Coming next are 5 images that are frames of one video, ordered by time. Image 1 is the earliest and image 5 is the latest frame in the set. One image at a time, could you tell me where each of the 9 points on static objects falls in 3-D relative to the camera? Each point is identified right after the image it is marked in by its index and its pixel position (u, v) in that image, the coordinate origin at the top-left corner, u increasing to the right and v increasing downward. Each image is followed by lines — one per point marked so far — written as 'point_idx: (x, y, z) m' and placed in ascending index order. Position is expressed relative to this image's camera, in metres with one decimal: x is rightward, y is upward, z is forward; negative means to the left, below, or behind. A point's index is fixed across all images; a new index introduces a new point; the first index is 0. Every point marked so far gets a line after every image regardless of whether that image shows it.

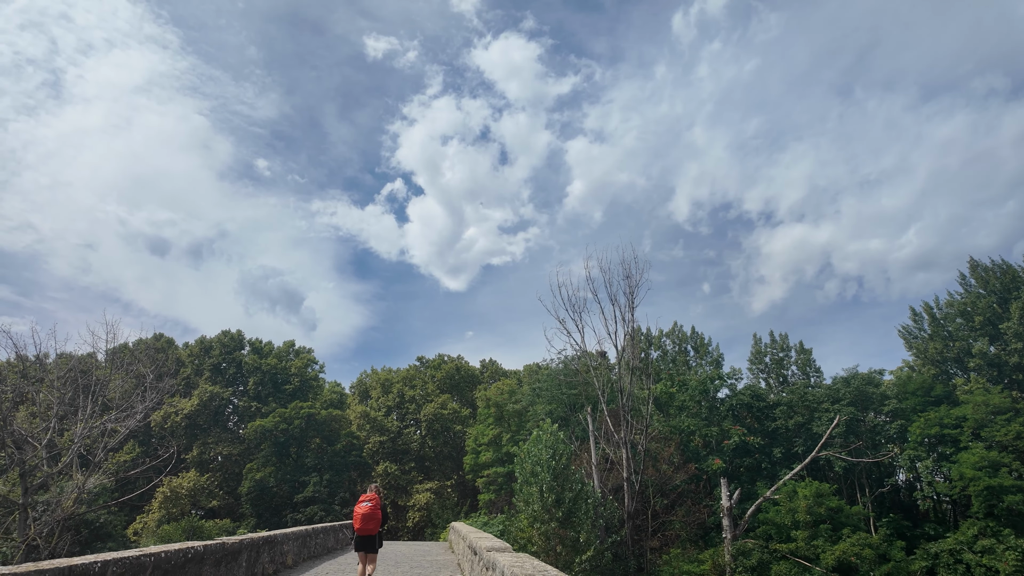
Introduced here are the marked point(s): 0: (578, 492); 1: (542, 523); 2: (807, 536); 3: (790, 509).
0: (+2.2, -6.6, +19.9) m
1: (+0.9, -7.3, +19.0) m
2: (+9.0, -7.5, +18.6) m
3: (+9.0, -7.1, +19.6) m
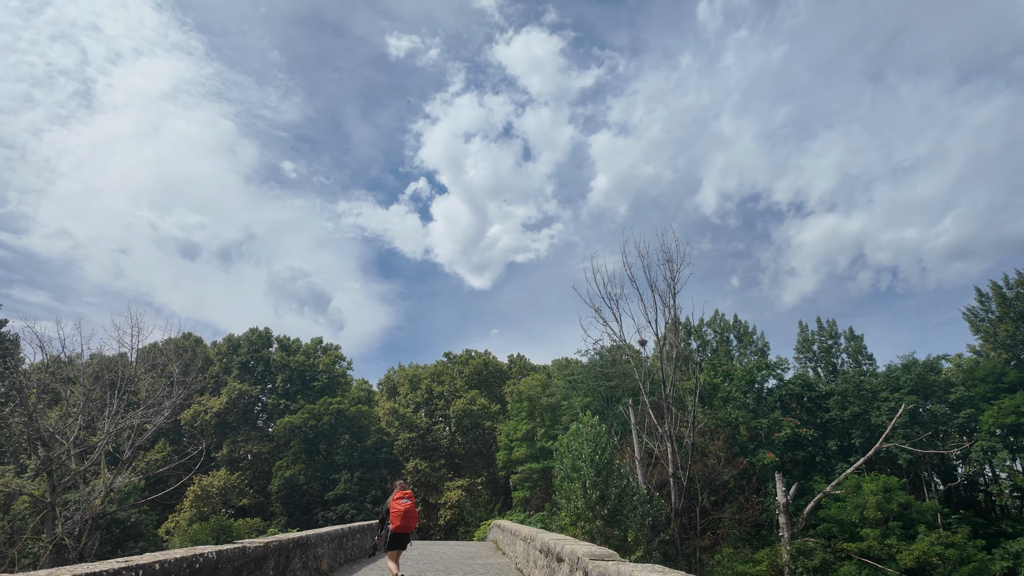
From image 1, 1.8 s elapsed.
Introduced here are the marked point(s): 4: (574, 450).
0: (+3.5, -6.1, +18.7) m
1: (+2.2, -6.8, +17.9) m
2: (+10.2, -6.9, +17.1) m
3: (+10.2, -6.4, +18.1) m
4: (+2.0, -5.1, +19.2) m
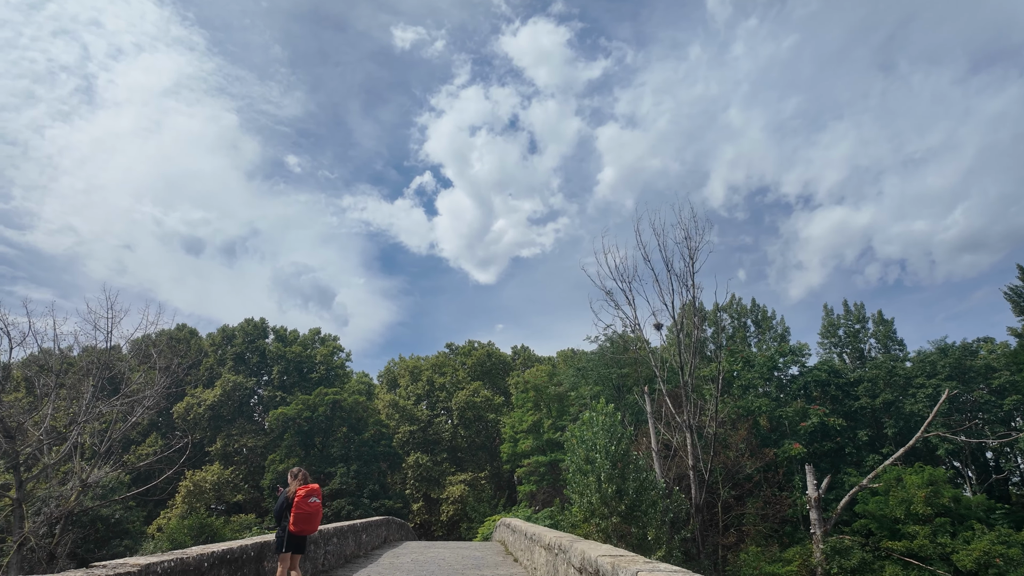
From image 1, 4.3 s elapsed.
0: (+3.6, -5.4, +17.0) m
1: (+2.4, -6.1, +16.2) m
2: (+10.4, -6.1, +15.4) m
3: (+10.4, -5.7, +16.4) m
4: (+2.2, -4.4, +17.6) m
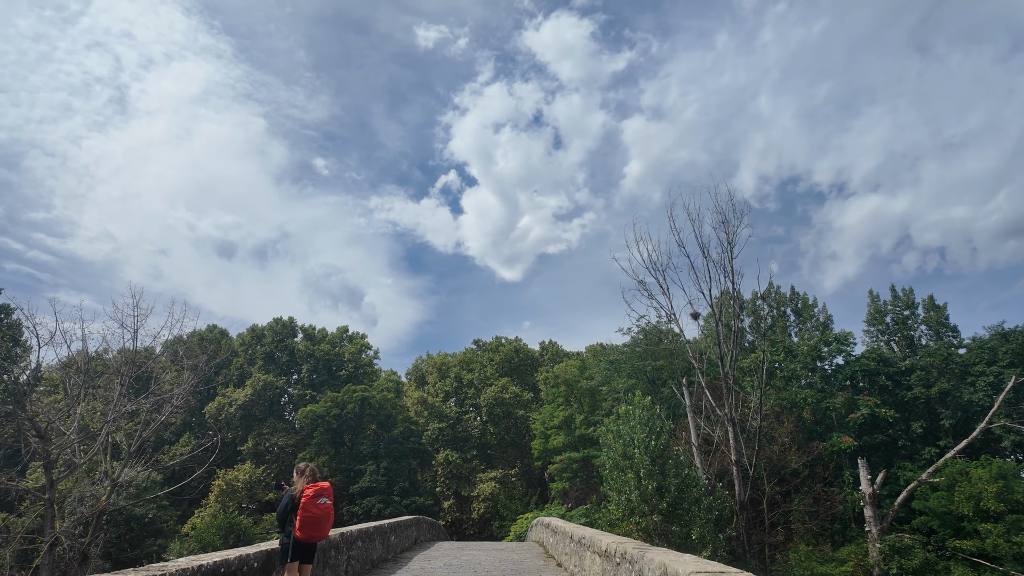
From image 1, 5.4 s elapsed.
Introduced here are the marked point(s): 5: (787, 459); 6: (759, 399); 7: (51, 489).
0: (+4.5, -5.0, +16.1) m
1: (+3.2, -5.7, +15.4) m
2: (+11.3, -5.6, +14.2) m
3: (+11.3, -5.2, +15.2) m
4: (+3.1, -4.0, +16.7) m
5: (+8.9, -5.5, +19.7) m
6: (+7.9, -3.5, +19.6) m
7: (-14.2, -6.2, +19.0) m
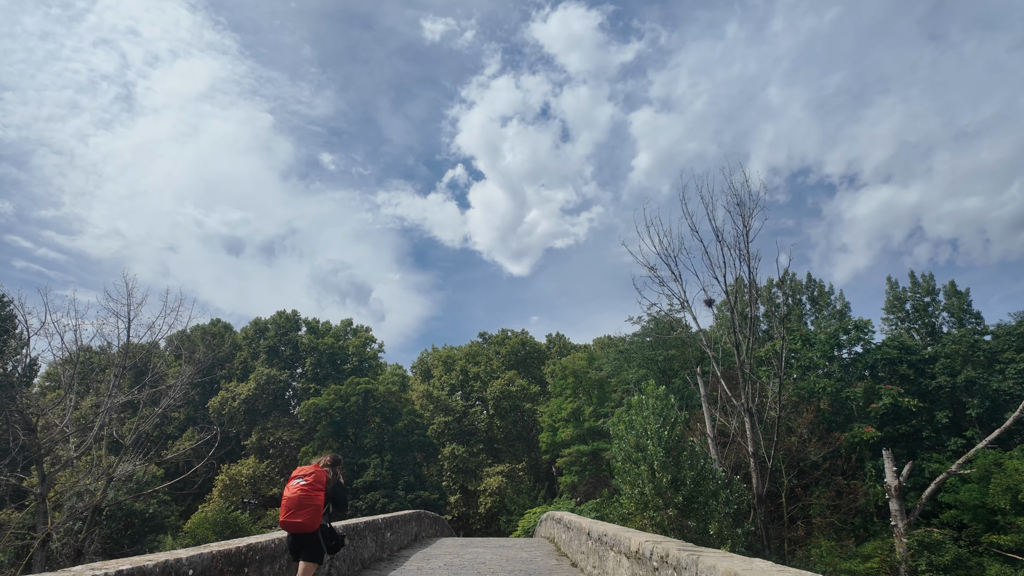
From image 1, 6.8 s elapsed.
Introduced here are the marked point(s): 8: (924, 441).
0: (+4.7, -4.5, +15.3) m
1: (+3.4, -5.3, +14.6) m
2: (+11.4, -5.1, +13.3) m
3: (+11.5, -4.7, +14.4) m
4: (+3.3, -3.6, +16.0) m
5: (+9.1, -5.0, +18.9) m
6: (+8.1, -3.1, +18.8) m
7: (-14.0, -5.9, +18.4) m
8: (+13.4, -4.9, +19.9) m
